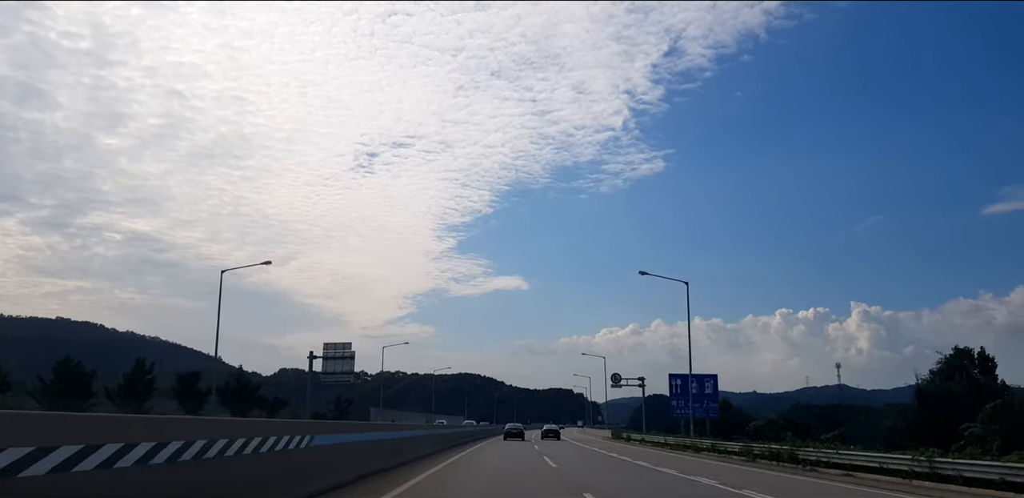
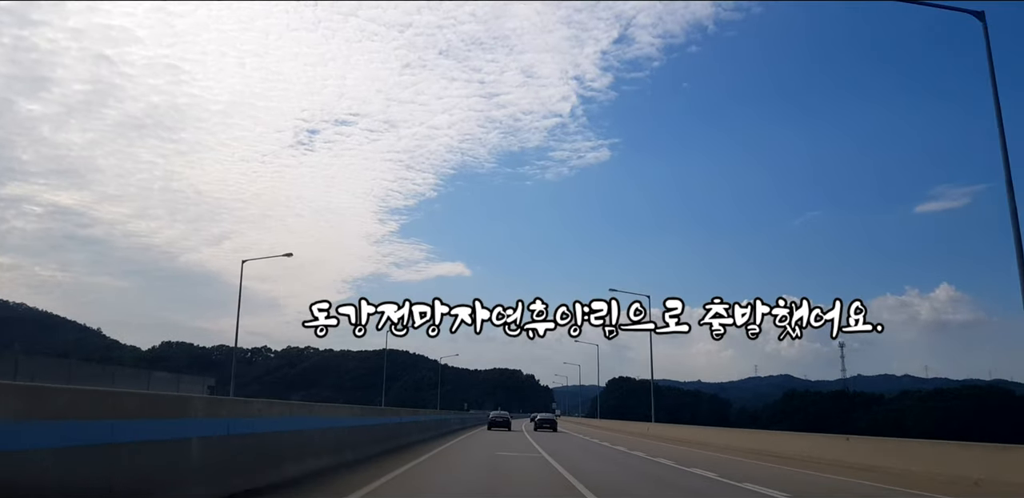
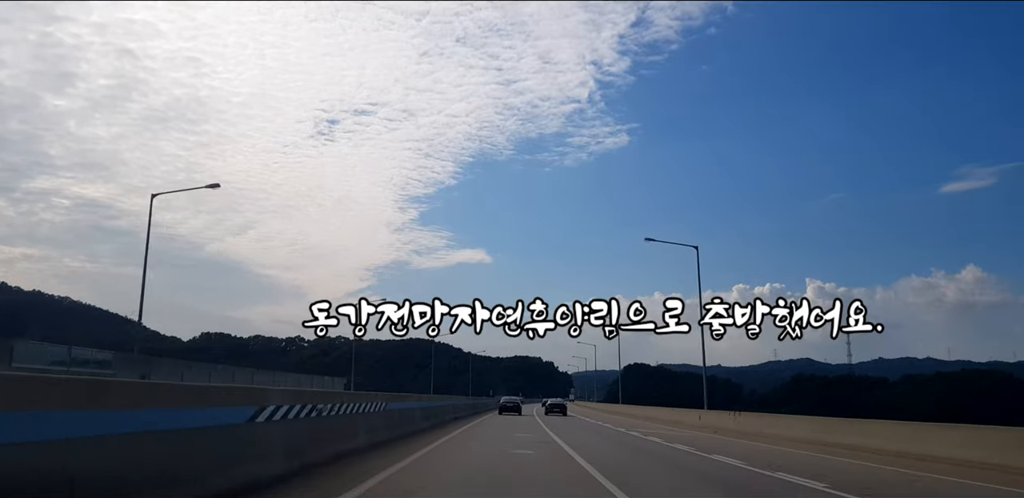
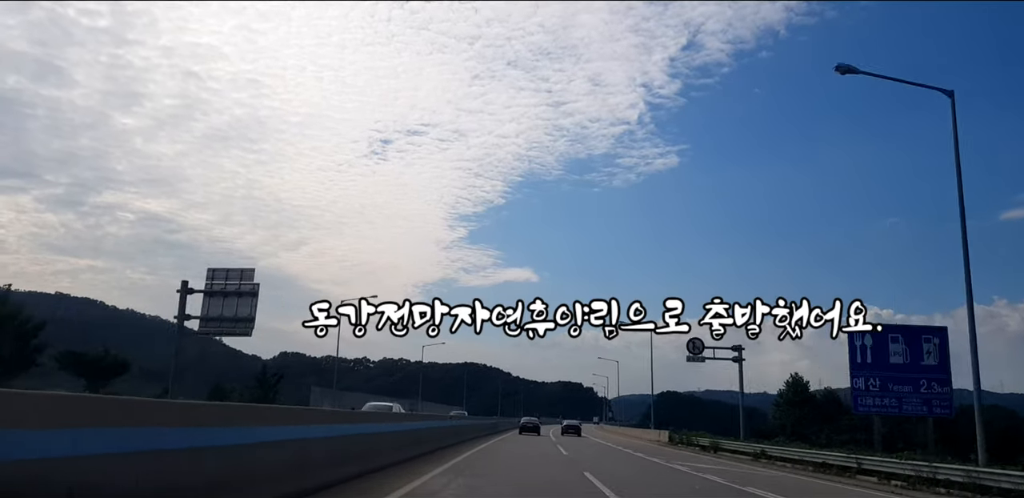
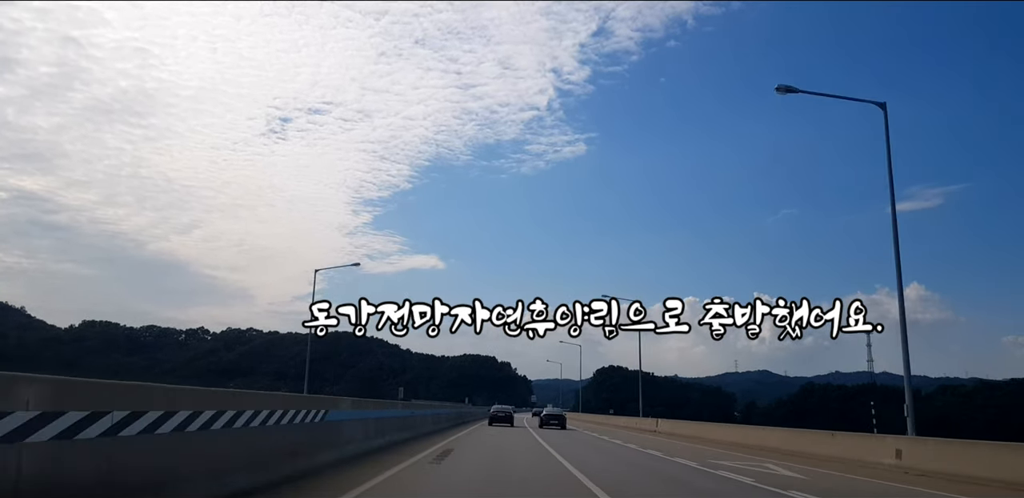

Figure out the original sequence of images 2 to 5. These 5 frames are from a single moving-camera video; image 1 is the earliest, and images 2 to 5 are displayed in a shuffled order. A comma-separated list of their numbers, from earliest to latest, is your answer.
4, 3, 2, 5
